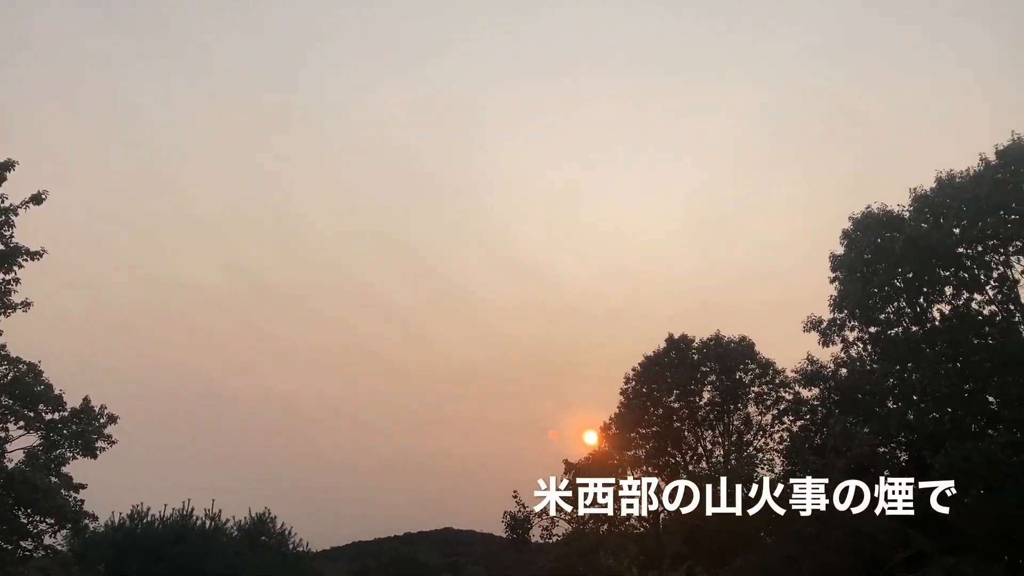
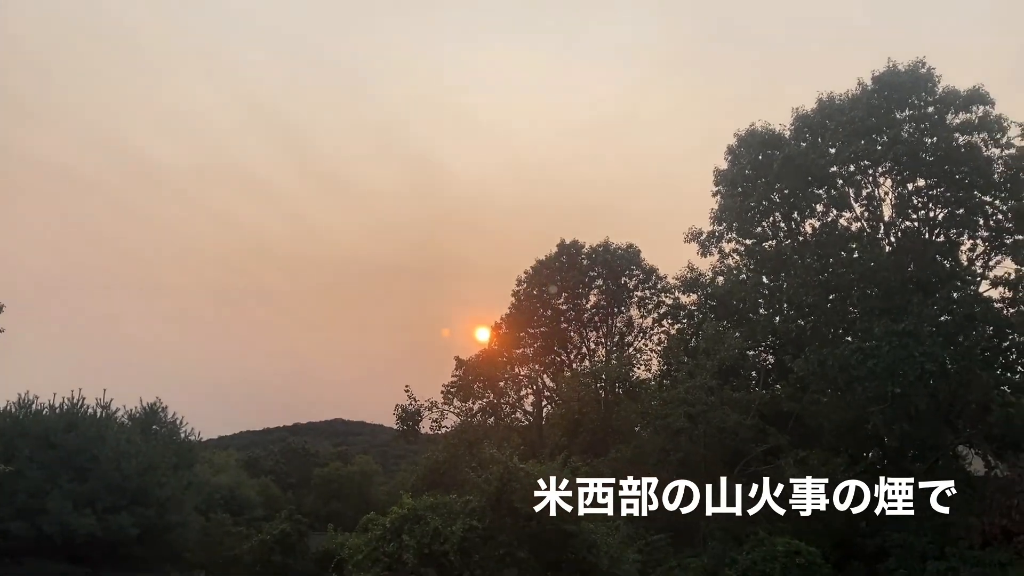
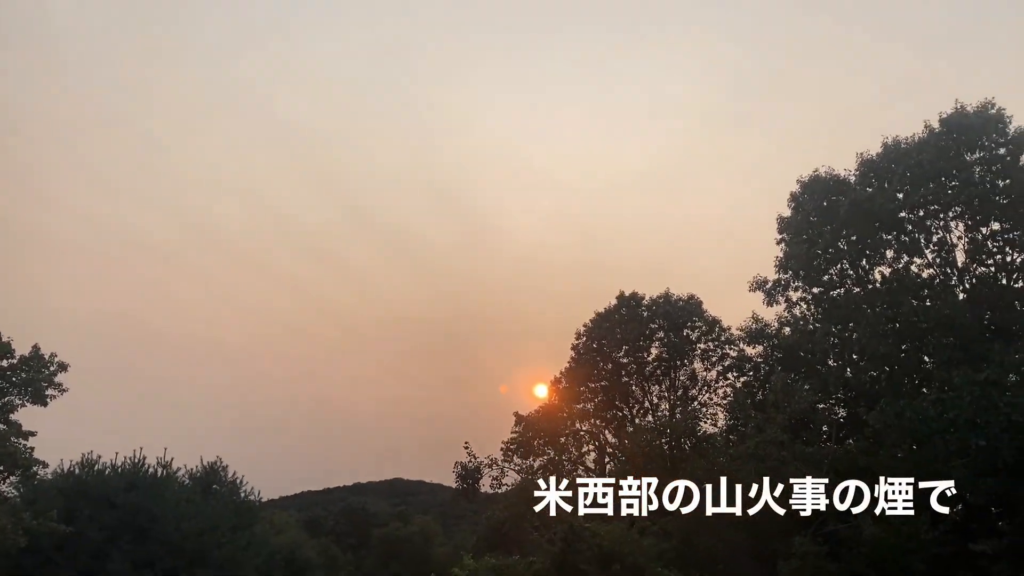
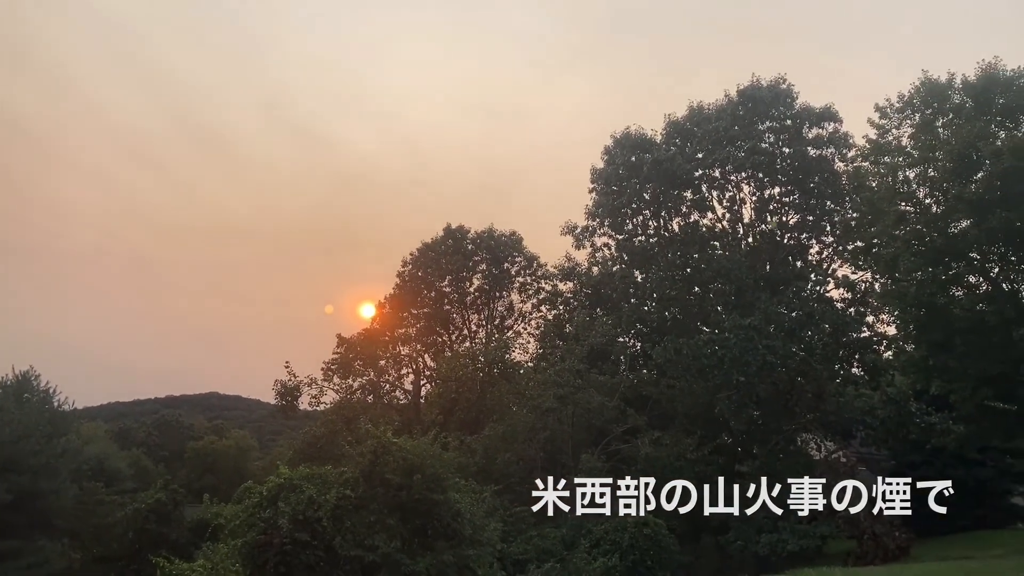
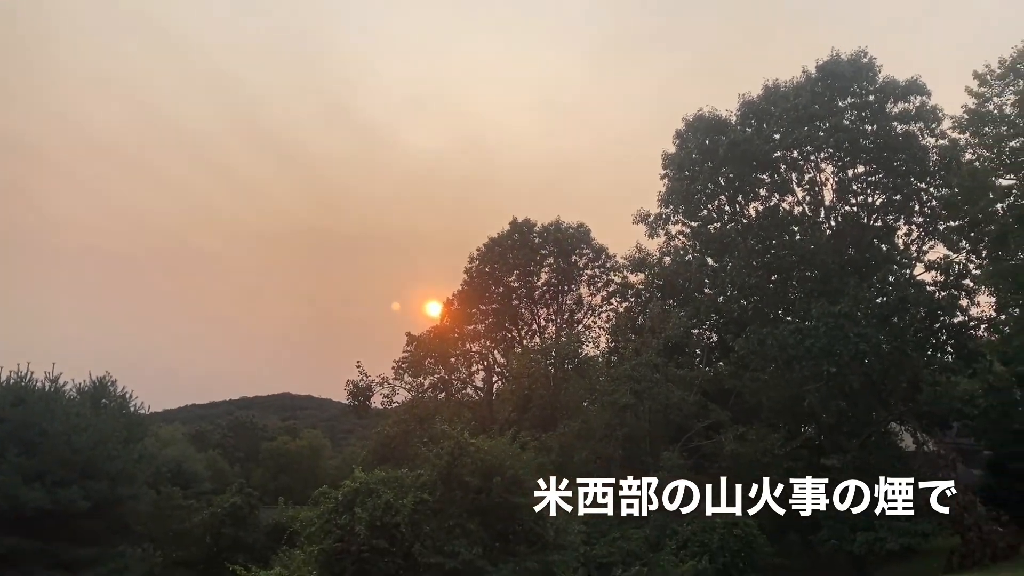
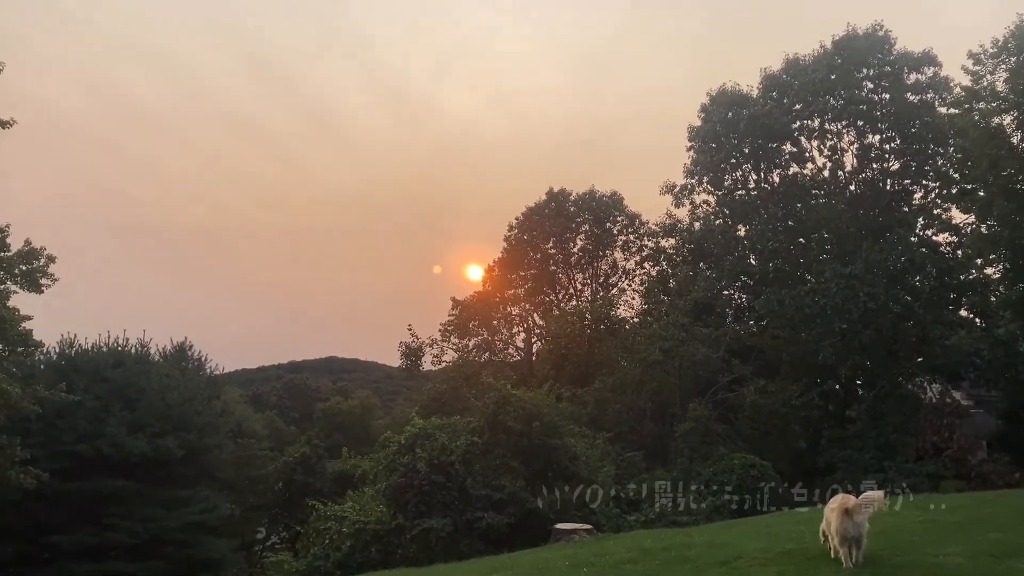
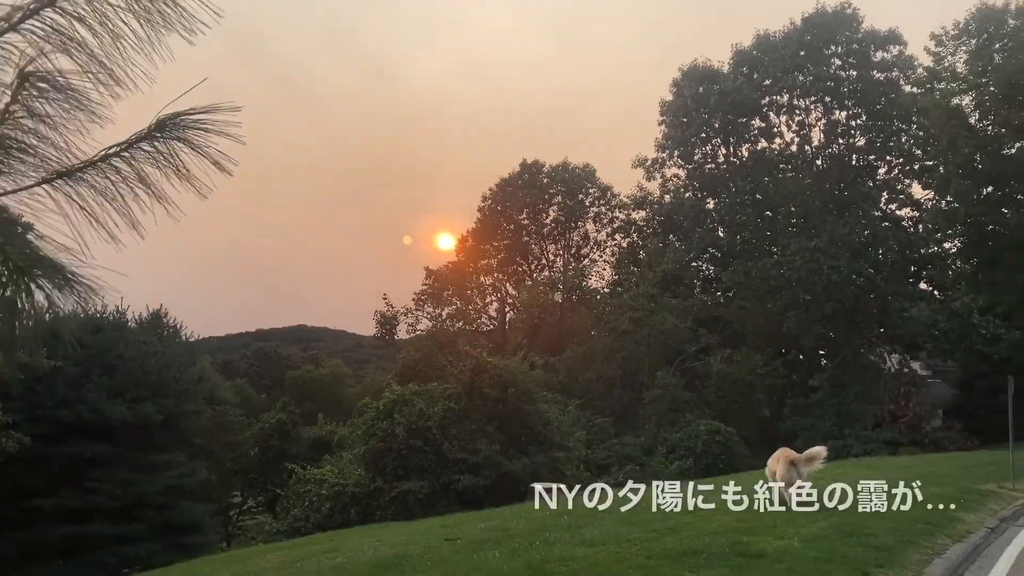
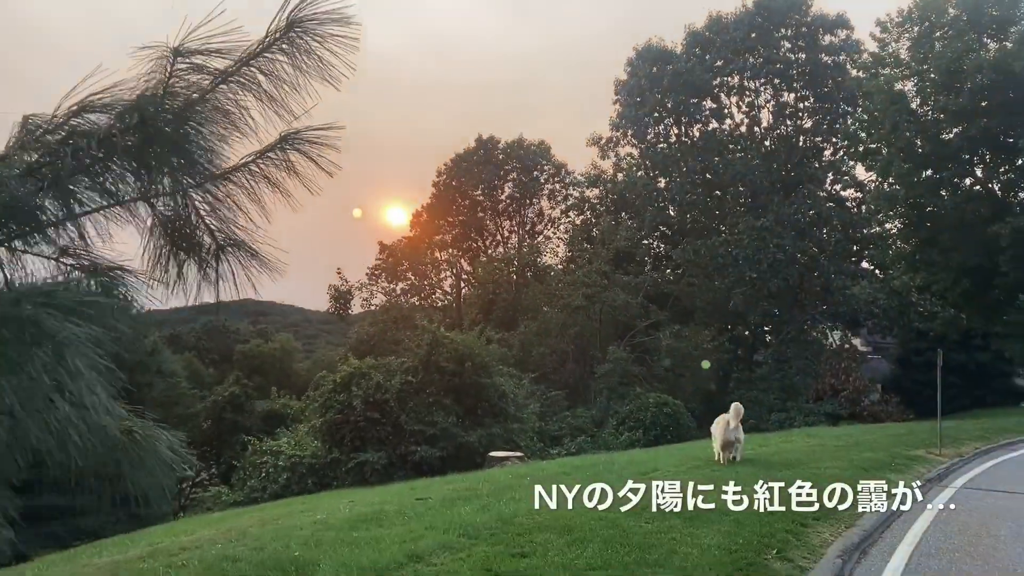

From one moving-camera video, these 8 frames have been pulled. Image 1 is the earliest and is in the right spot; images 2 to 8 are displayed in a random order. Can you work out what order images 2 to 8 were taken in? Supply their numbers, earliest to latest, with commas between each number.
3, 2, 5, 4, 6, 7, 8
